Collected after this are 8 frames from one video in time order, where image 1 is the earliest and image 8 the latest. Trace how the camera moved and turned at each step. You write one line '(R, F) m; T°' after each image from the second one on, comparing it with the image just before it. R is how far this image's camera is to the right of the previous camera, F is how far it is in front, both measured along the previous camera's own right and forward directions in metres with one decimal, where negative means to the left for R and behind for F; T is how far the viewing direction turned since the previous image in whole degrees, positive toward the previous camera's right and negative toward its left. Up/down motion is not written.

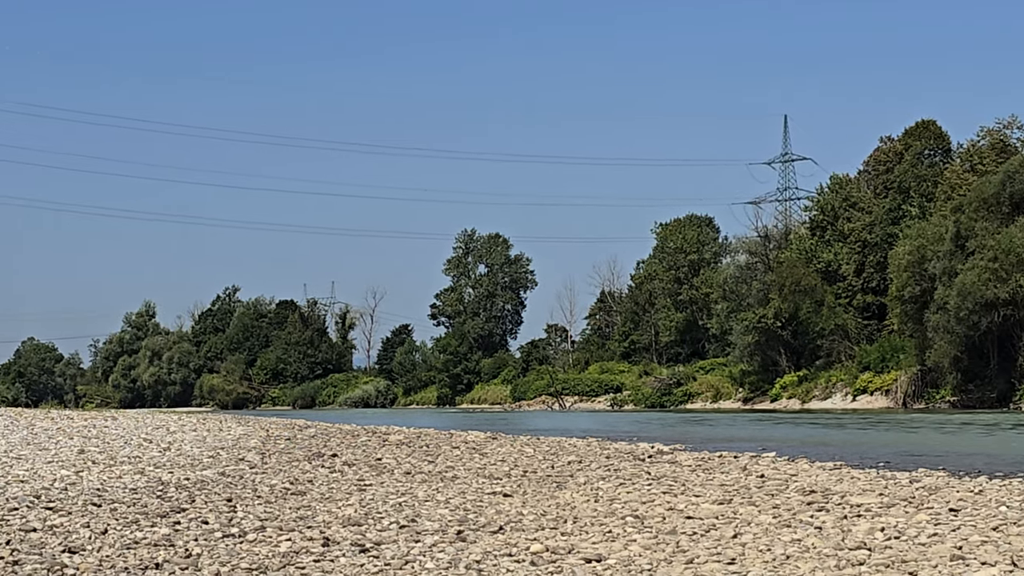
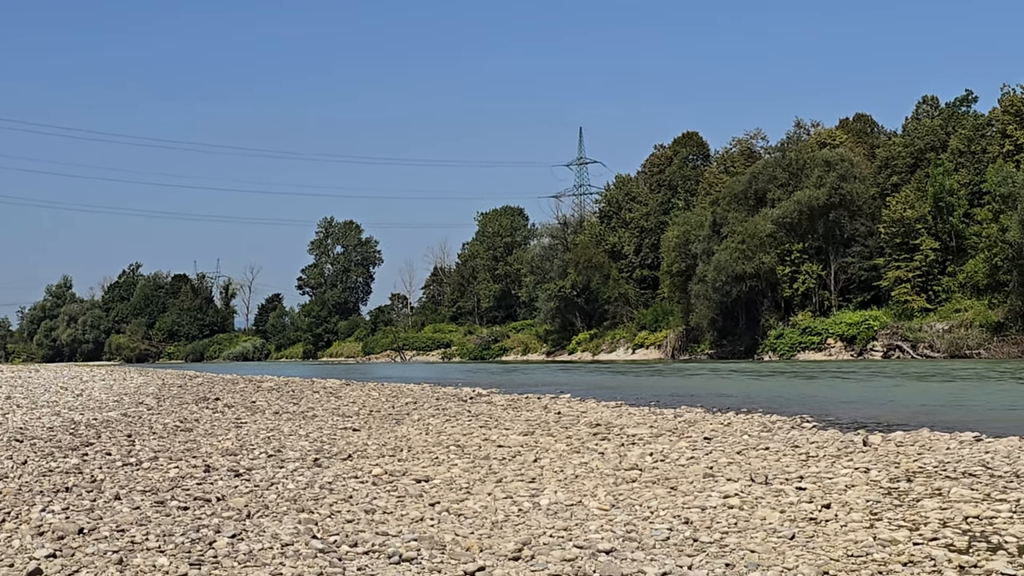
(+1.0, -1.0) m; +1°
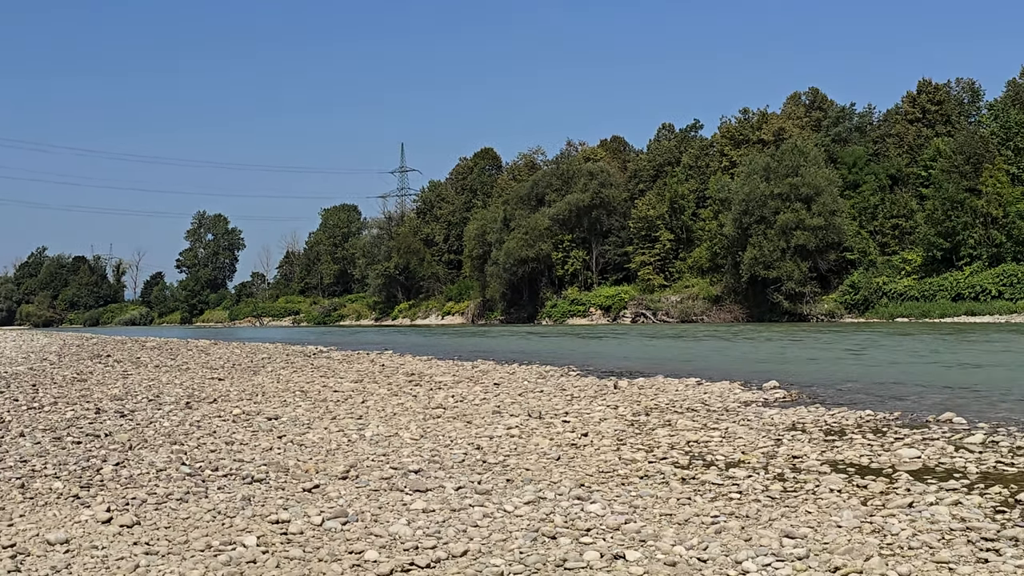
(+1.2, -1.4) m; +3°
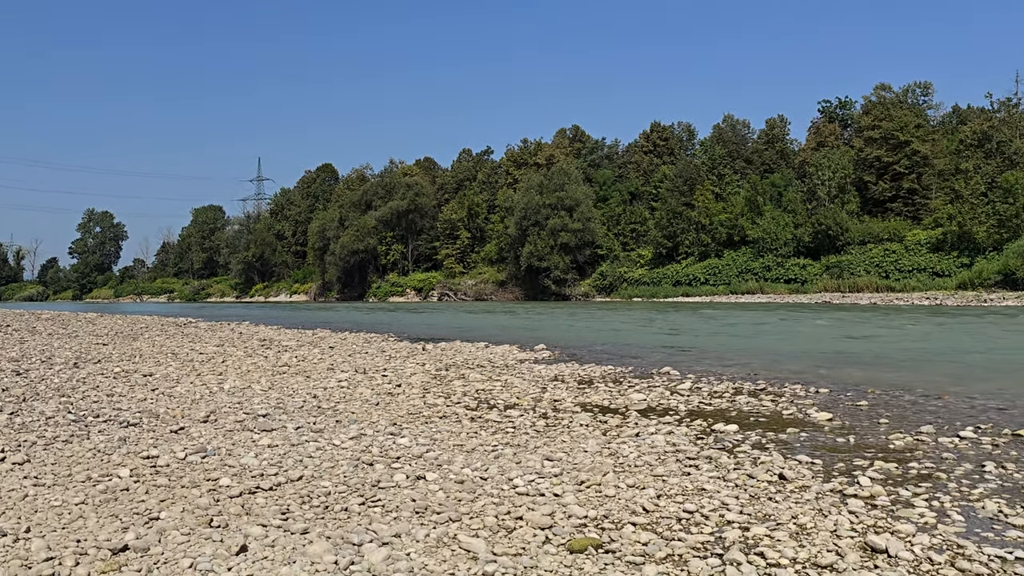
(+1.2, -2.0) m; +6°
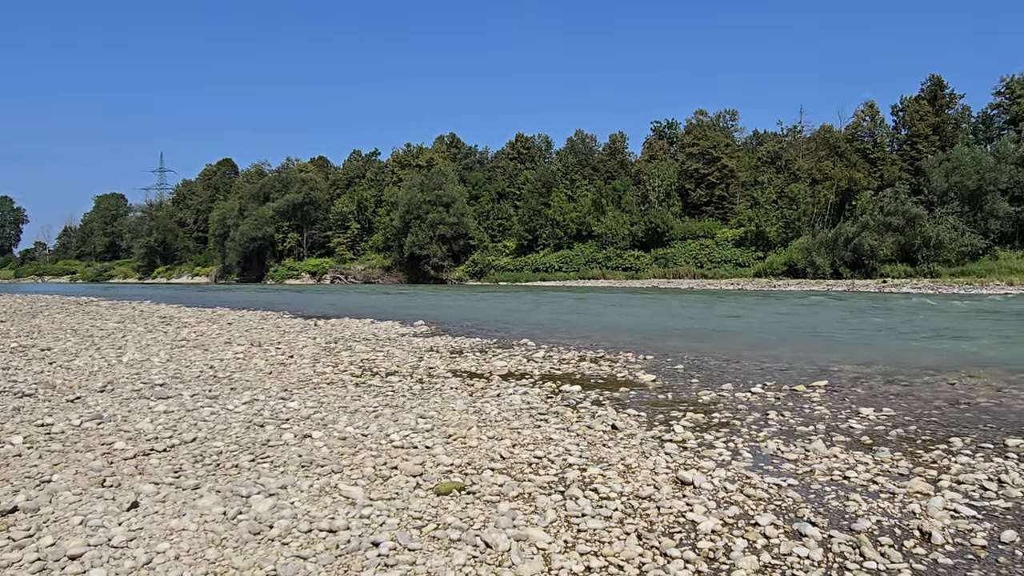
(+0.2, -1.5) m; +9°
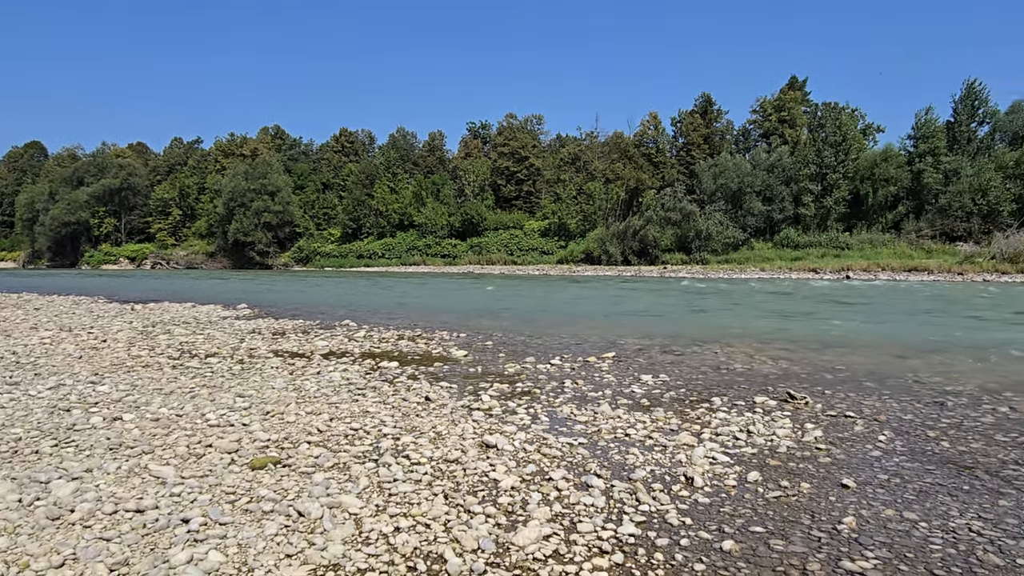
(+0.6, -1.1) m; +12°
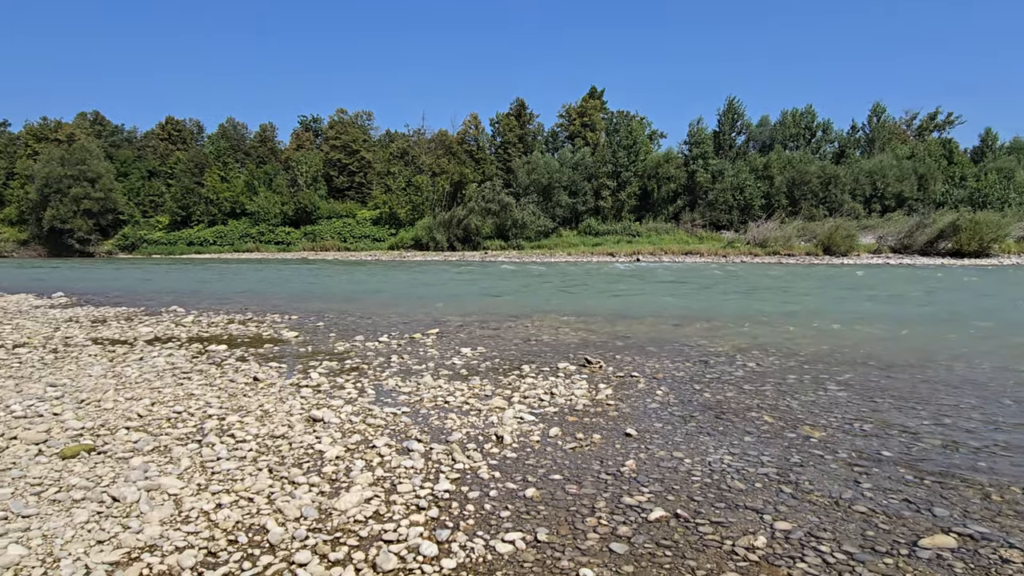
(0.0, -1.2) m; +14°
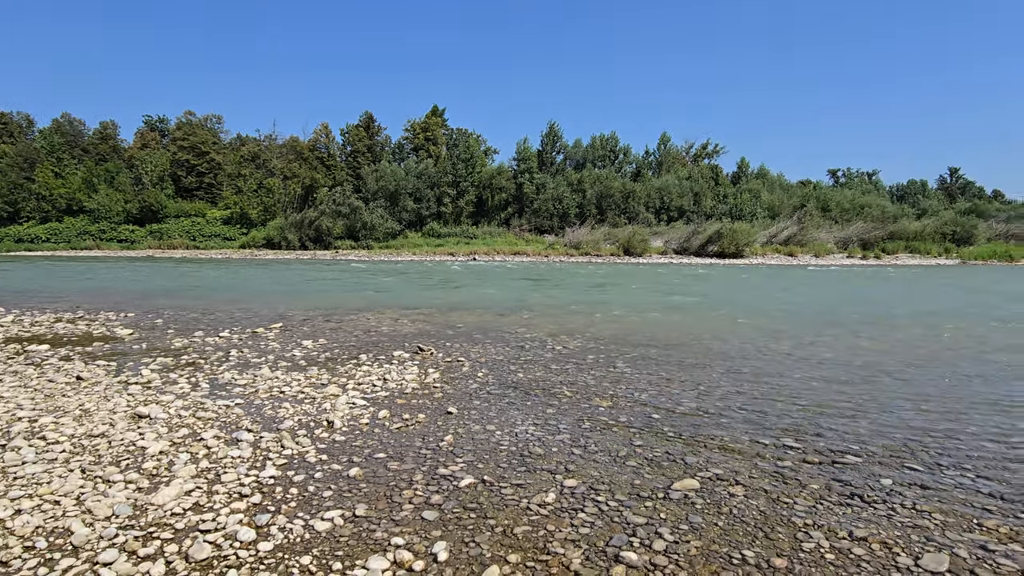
(+0.1, -1.6) m; +12°
